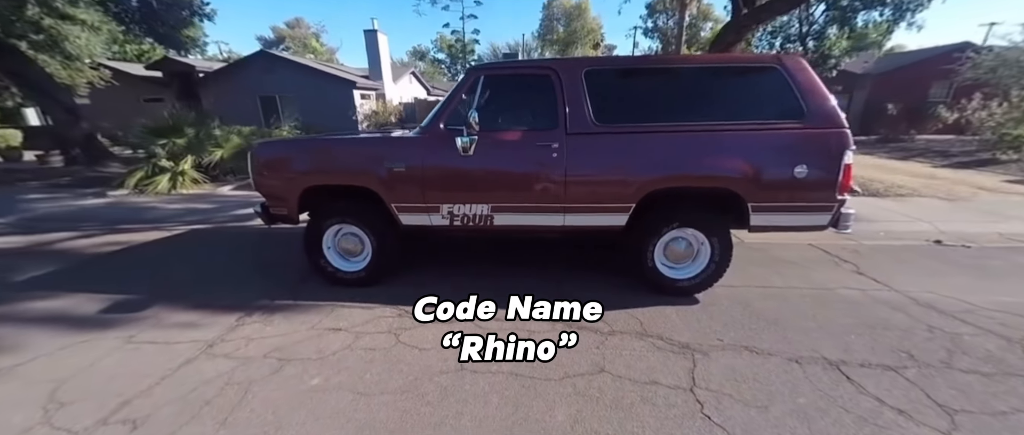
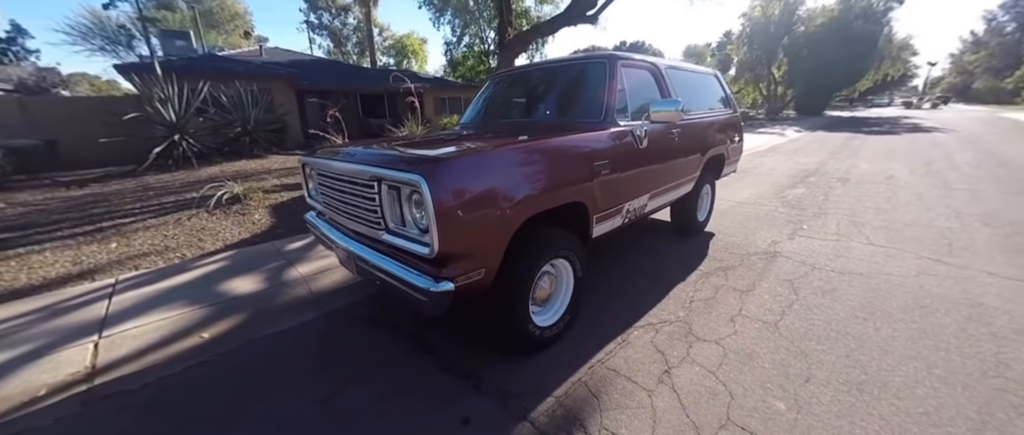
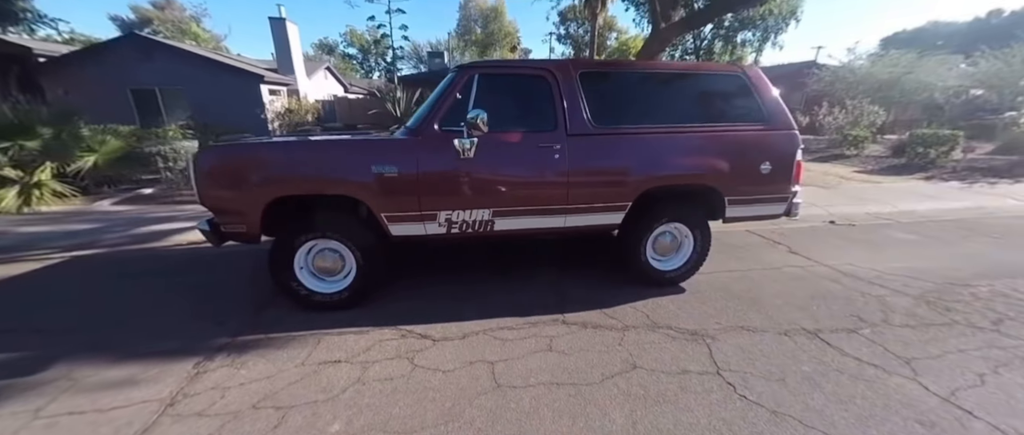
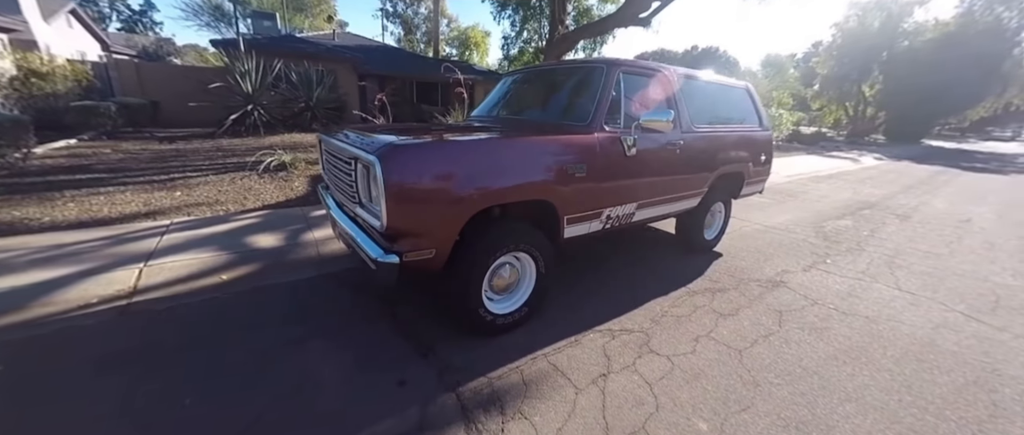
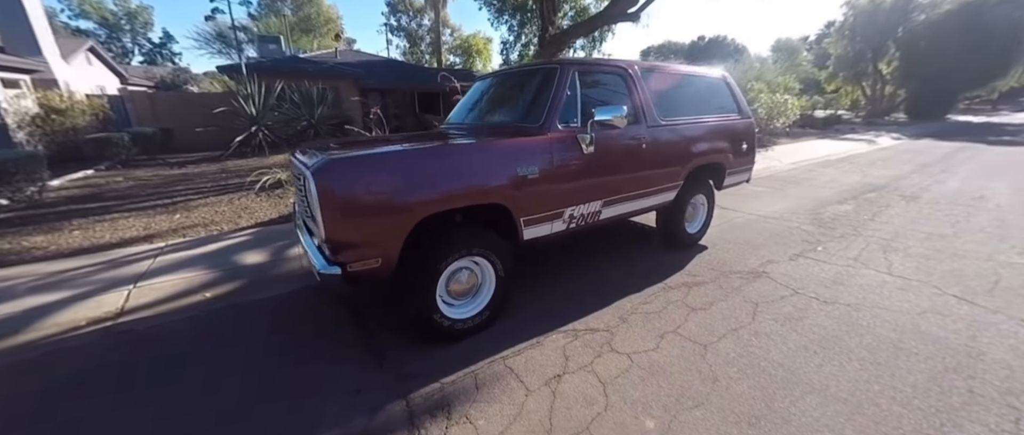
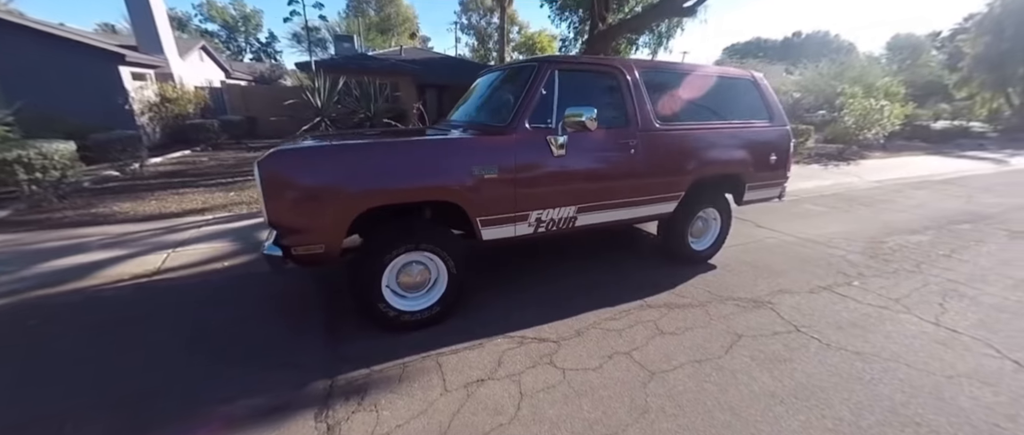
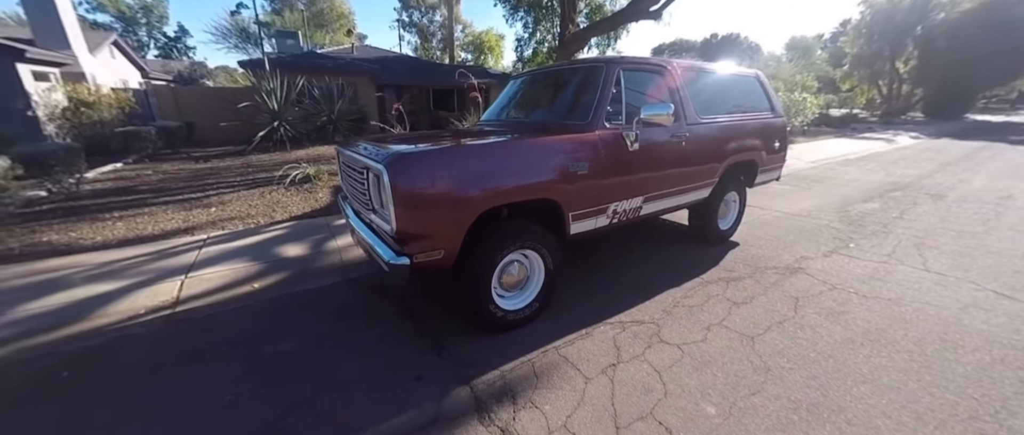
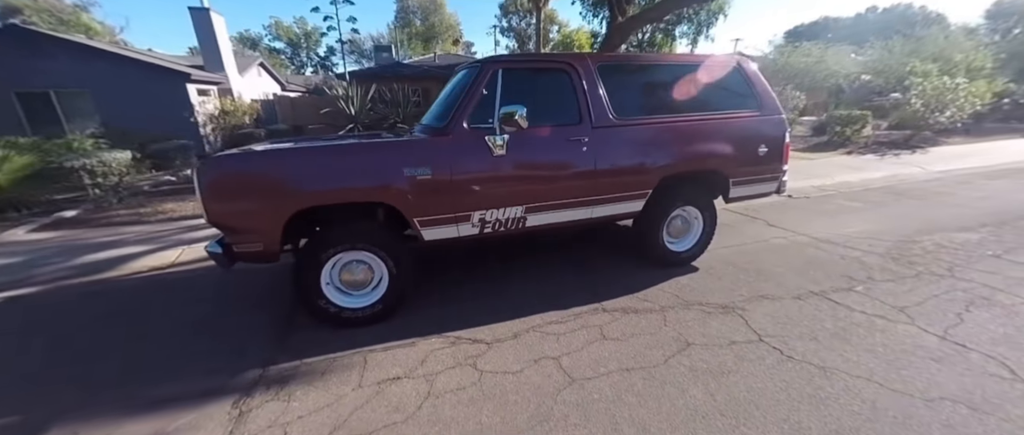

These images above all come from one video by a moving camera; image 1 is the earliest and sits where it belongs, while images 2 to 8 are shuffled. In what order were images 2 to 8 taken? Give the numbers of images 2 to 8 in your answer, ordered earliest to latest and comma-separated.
3, 8, 6, 5, 7, 4, 2
